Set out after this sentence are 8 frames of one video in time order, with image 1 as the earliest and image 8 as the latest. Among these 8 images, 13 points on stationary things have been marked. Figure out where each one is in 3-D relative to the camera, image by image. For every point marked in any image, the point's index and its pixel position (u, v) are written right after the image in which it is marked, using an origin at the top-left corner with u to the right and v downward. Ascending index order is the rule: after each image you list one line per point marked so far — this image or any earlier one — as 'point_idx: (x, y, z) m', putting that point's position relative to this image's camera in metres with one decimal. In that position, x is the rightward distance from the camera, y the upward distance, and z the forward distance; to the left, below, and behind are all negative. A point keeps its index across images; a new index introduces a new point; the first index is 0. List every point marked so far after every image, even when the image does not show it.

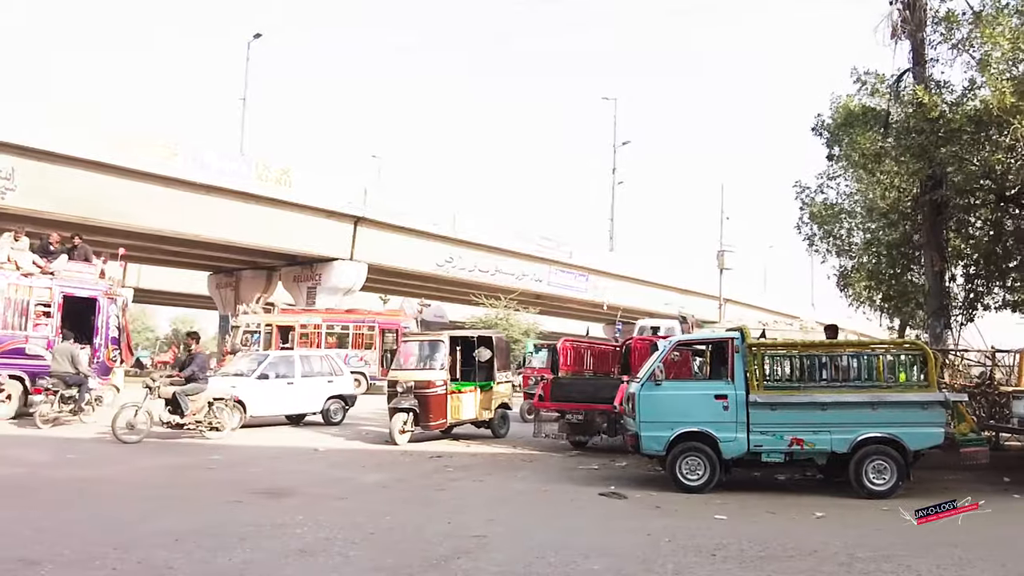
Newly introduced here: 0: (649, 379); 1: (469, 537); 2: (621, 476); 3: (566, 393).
0: (+1.7, -1.1, +9.3) m
1: (-0.4, -2.3, +7.0) m
2: (+1.5, -2.6, +10.2) m
3: (+0.9, -1.7, +12.3) m
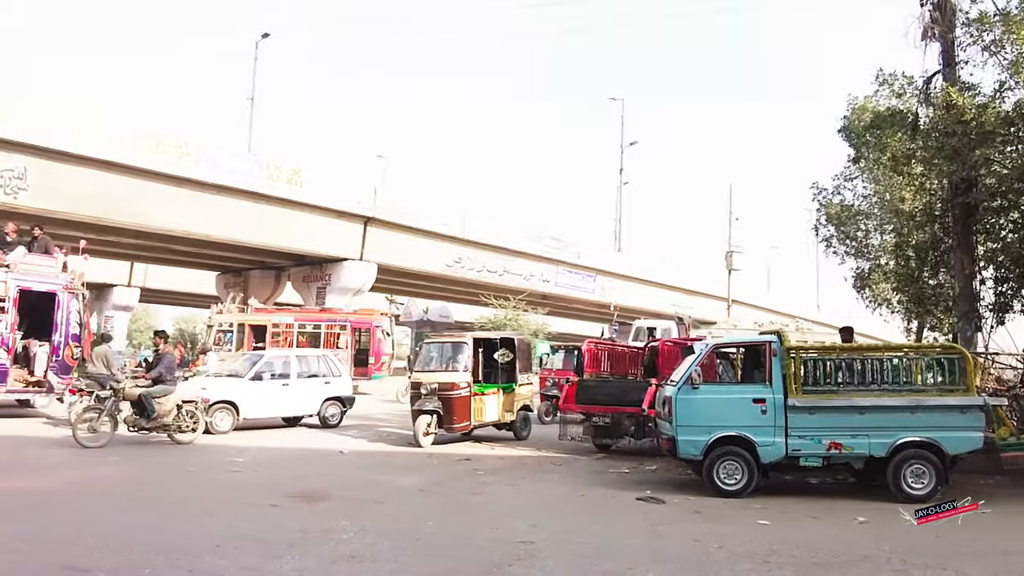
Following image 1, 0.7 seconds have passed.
0: (+2.1, -1.2, +9.2) m
1: (+0.1, -2.3, +6.9) m
2: (+1.9, -2.6, +10.1) m
3: (+1.3, -1.8, +12.2) m
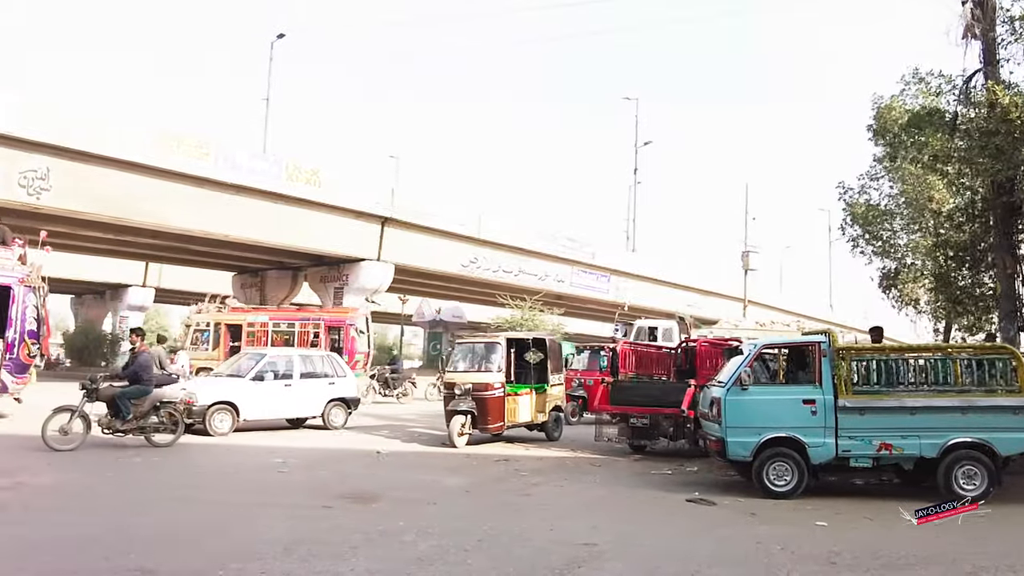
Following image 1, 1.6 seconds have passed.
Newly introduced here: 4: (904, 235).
0: (+2.7, -1.2, +9.2) m
1: (+0.6, -2.3, +6.9) m
2: (+2.5, -2.6, +10.1) m
3: (+1.9, -1.8, +12.2) m
4: (+9.8, +1.3, +18.7) m
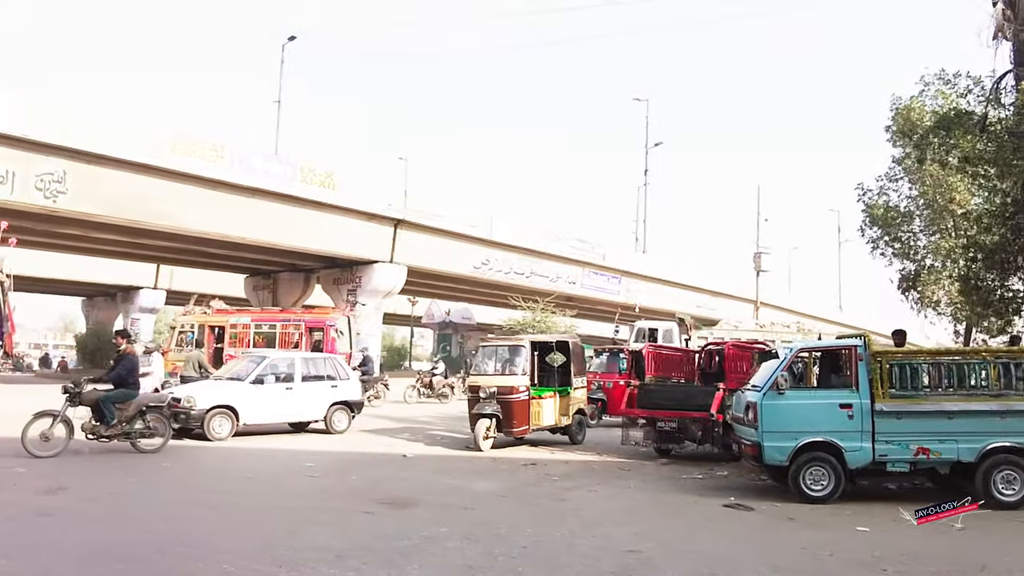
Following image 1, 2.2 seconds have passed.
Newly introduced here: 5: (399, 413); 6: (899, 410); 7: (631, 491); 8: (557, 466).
0: (+3.1, -1.2, +9.1) m
1: (+1.0, -2.4, +6.8) m
2: (+2.9, -2.6, +10.0) m
3: (+2.3, -1.8, +12.1) m
4: (+10.2, +1.3, +18.6) m
5: (-2.9, -3.2, +19.6) m
6: (+4.6, -1.4, +8.9) m
7: (+1.5, -2.6, +9.4) m
8: (+0.7, -2.7, +11.3) m
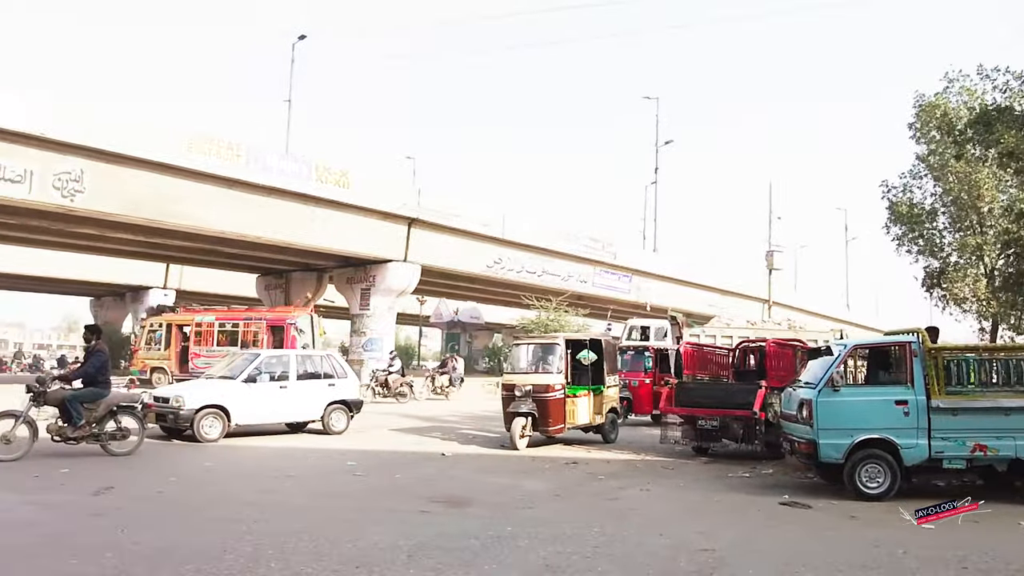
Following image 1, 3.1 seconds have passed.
0: (+3.8, -1.2, +9.0) m
1: (+1.7, -2.3, +6.7) m
2: (+3.5, -2.6, +9.9) m
3: (+2.9, -1.8, +12.1) m
4: (+10.8, +1.3, +18.6) m
5: (-2.3, -3.2, +19.5) m
6: (+5.2, -1.4, +8.8) m
7: (+2.1, -2.5, +9.3) m
8: (+1.3, -2.6, +11.2) m
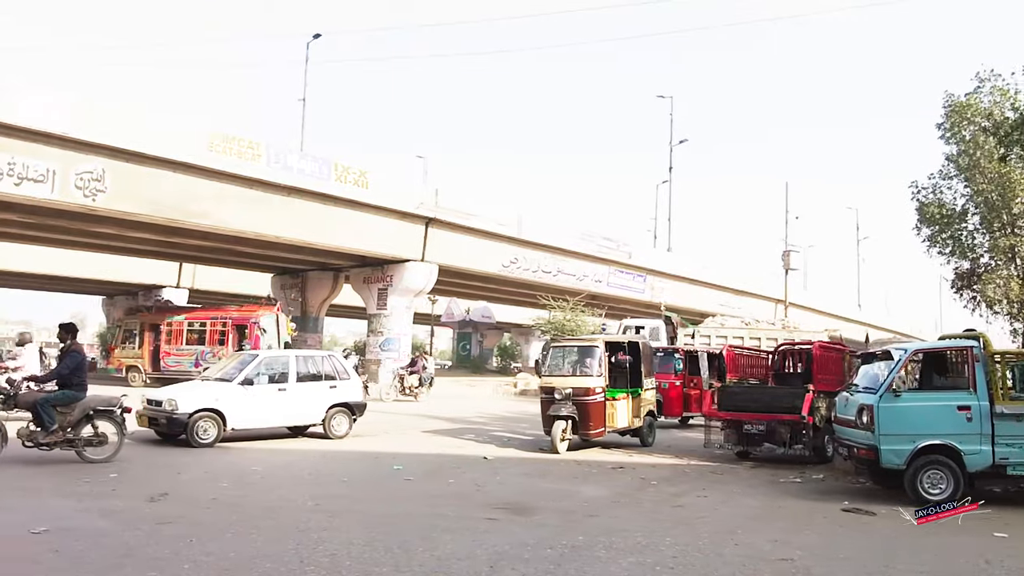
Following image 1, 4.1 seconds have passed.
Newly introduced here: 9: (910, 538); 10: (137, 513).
0: (+4.4, -1.2, +8.9) m
1: (+2.3, -2.4, +6.6) m
2: (+4.2, -2.6, +9.8) m
3: (+3.6, -1.8, +11.9) m
4: (+11.5, +1.3, +18.5) m
5: (-1.6, -3.2, +19.4) m
6: (+5.9, -1.4, +8.7) m
7: (+2.8, -2.6, +9.2) m
8: (+2.0, -2.7, +11.1) m
9: (+3.9, -2.5, +7.5) m
10: (-3.8, -2.3, +7.7) m
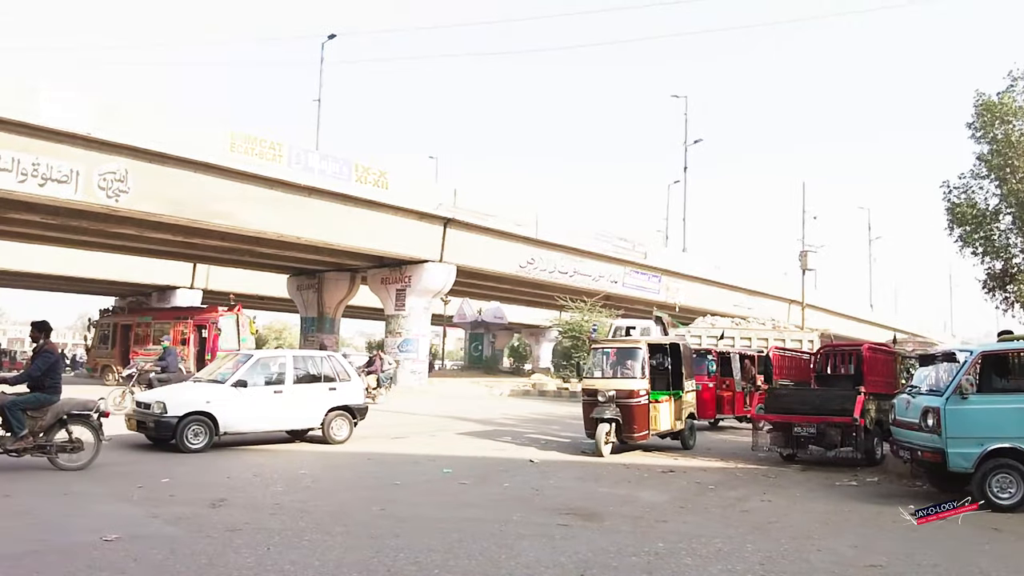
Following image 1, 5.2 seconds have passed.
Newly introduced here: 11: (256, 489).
0: (+5.2, -1.2, +8.8) m
1: (+3.1, -2.4, +6.5) m
2: (+4.9, -2.7, +9.7) m
3: (+4.3, -1.8, +11.8) m
4: (+12.2, +1.3, +18.3) m
5: (-0.9, -3.2, +19.3) m
6: (+6.6, -1.4, +8.6) m
7: (+3.5, -2.6, +9.1) m
8: (+2.7, -2.7, +11.0) m
9: (+4.6, -2.5, +7.3) m
10: (-3.1, -2.3, +7.6) m
11: (-2.9, -2.5, +9.1) m
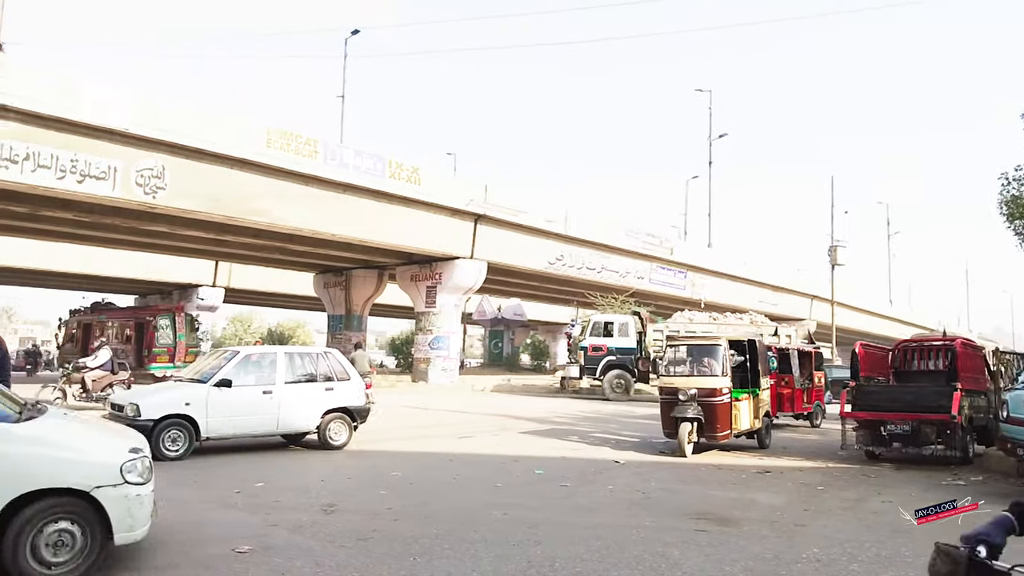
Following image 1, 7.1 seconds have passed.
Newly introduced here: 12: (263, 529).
0: (+6.4, -1.2, +8.5) m
1: (+4.4, -2.3, +6.2) m
2: (+6.2, -2.6, +9.4) m
3: (+5.6, -1.7, +11.5) m
4: (+13.4, +1.4, +18.1) m
5: (+0.3, -3.2, +19.0) m
6: (+7.9, -1.4, +8.3) m
7: (+4.8, -2.5, +8.8) m
8: (+4.0, -2.6, +10.7) m
9: (+5.9, -2.4, +7.0) m
10: (-1.8, -2.3, +7.3) m
11: (-1.6, -2.4, +8.8) m
12: (-2.4, -2.3, +7.1) m
